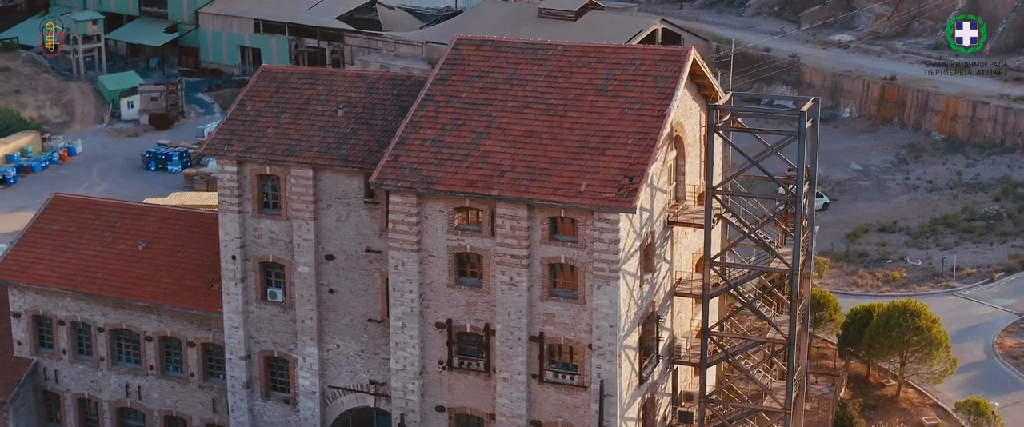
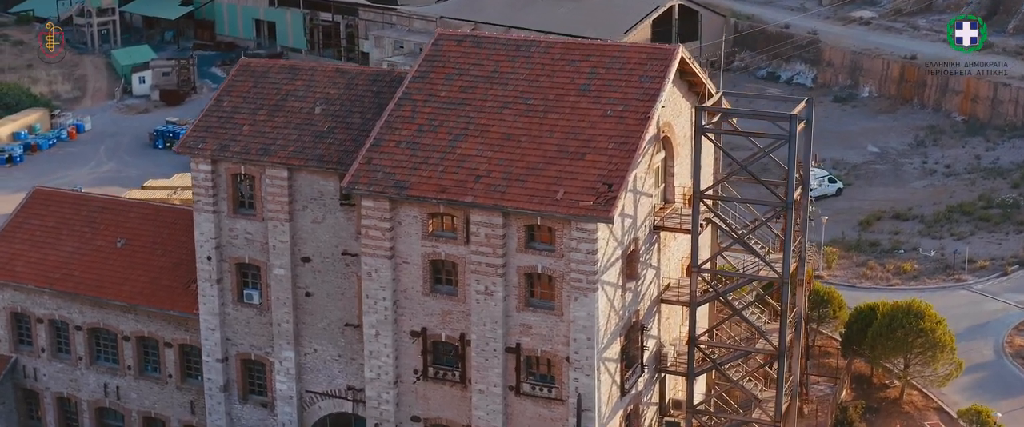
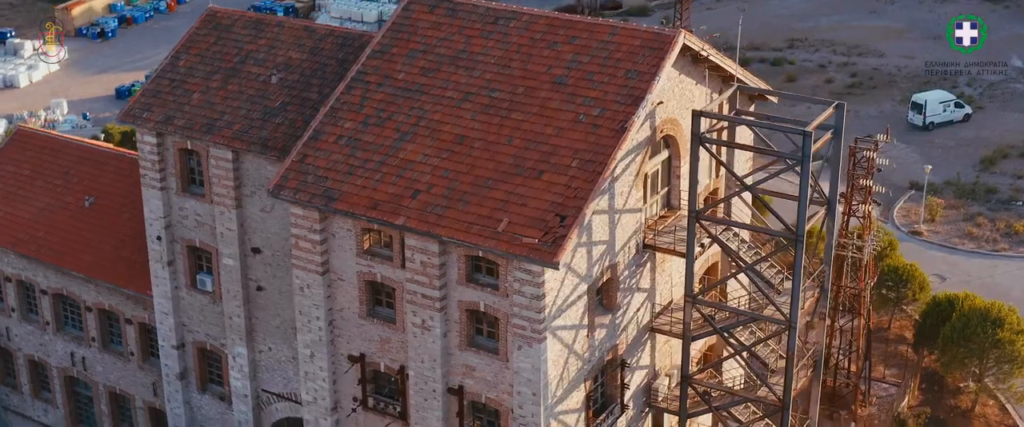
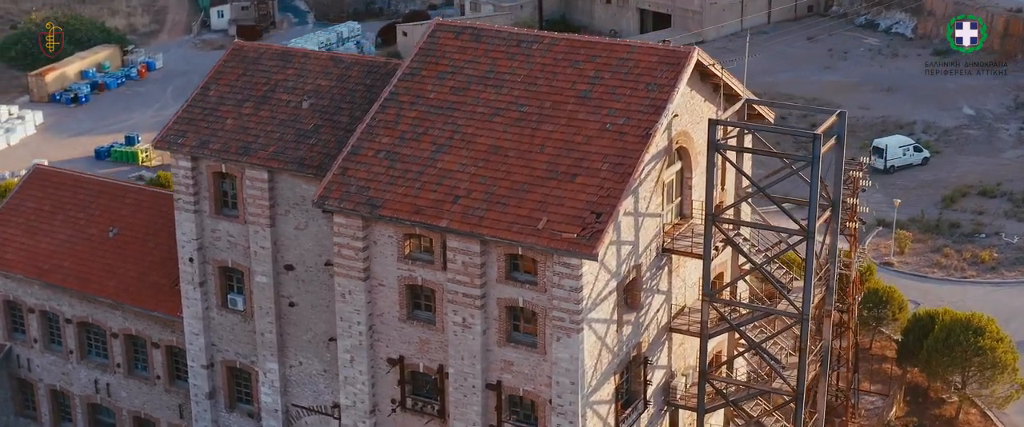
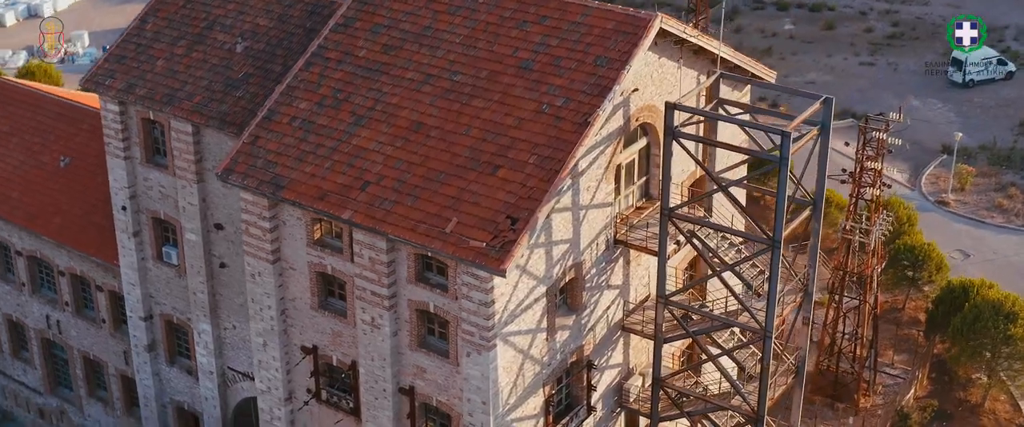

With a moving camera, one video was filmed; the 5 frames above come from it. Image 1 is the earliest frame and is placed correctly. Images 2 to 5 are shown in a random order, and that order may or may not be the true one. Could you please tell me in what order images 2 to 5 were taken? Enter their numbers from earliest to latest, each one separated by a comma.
2, 4, 3, 5
